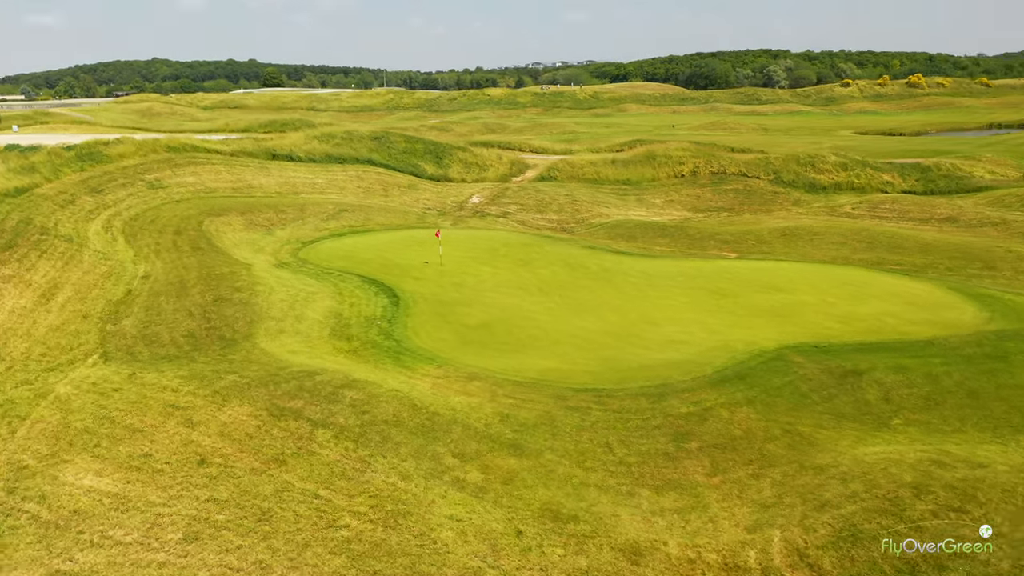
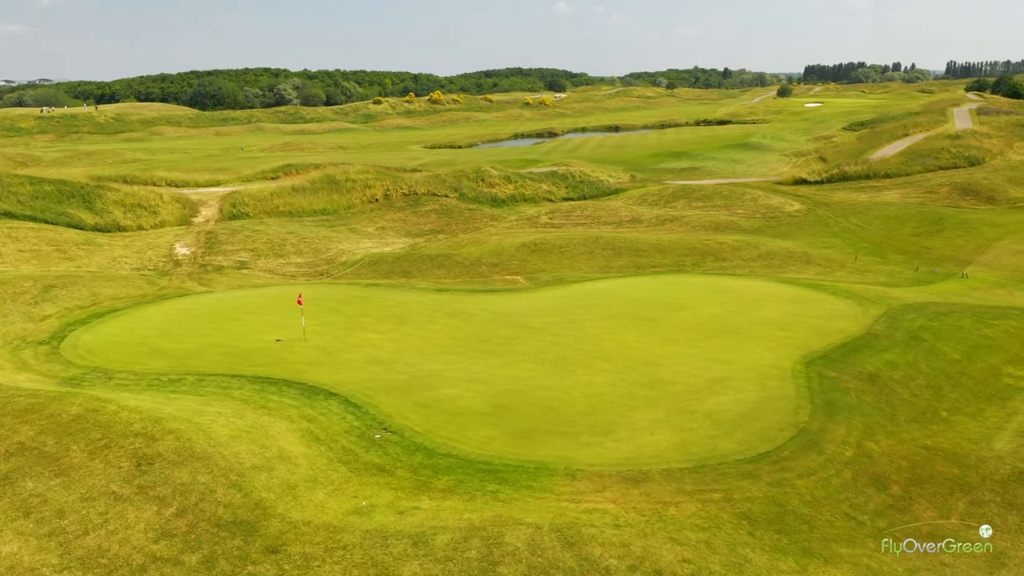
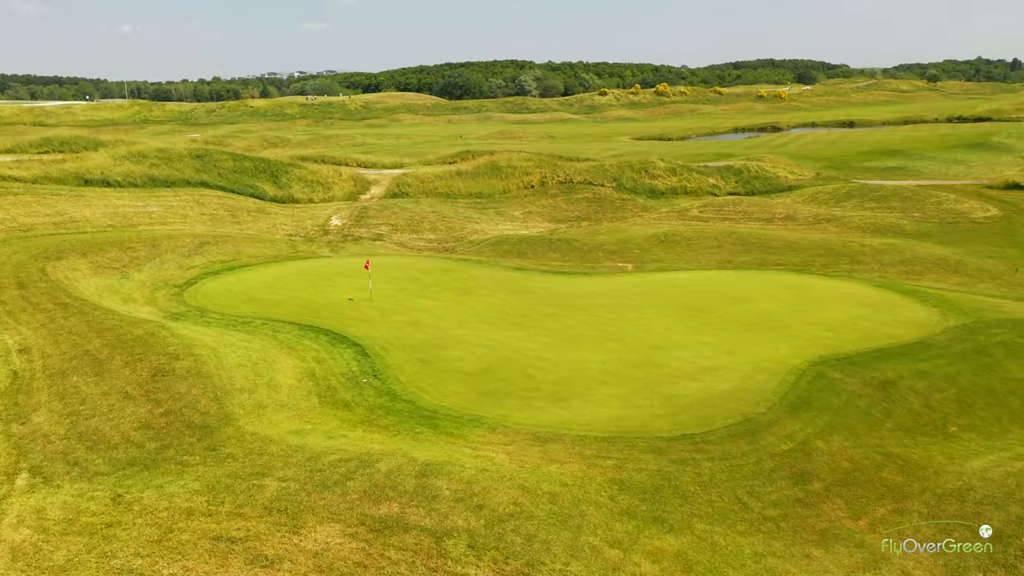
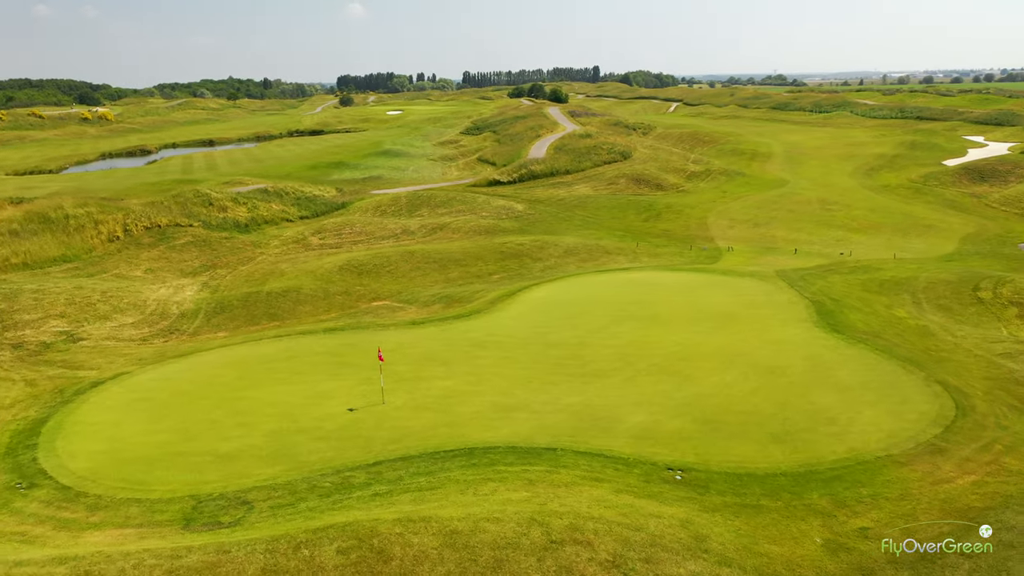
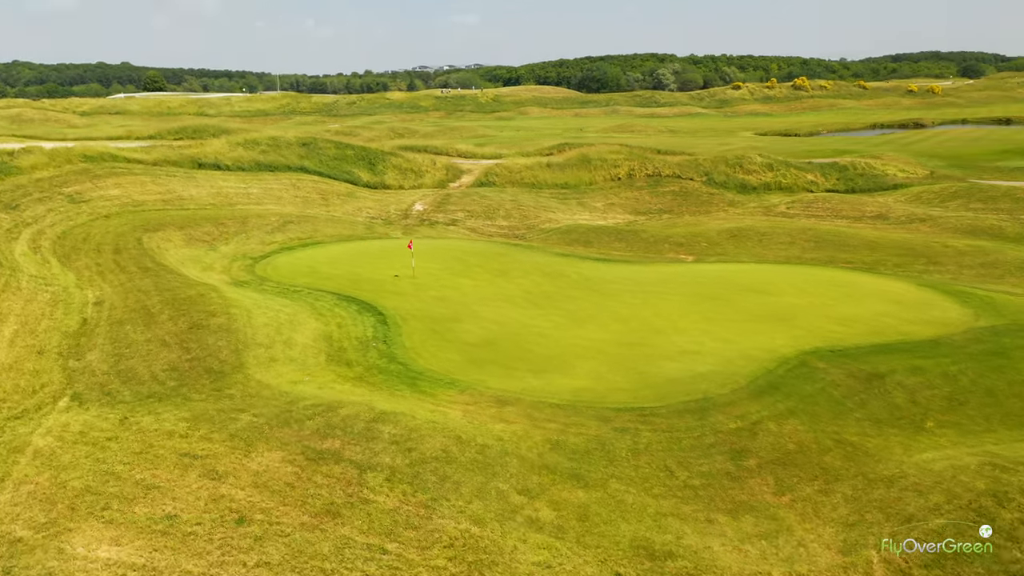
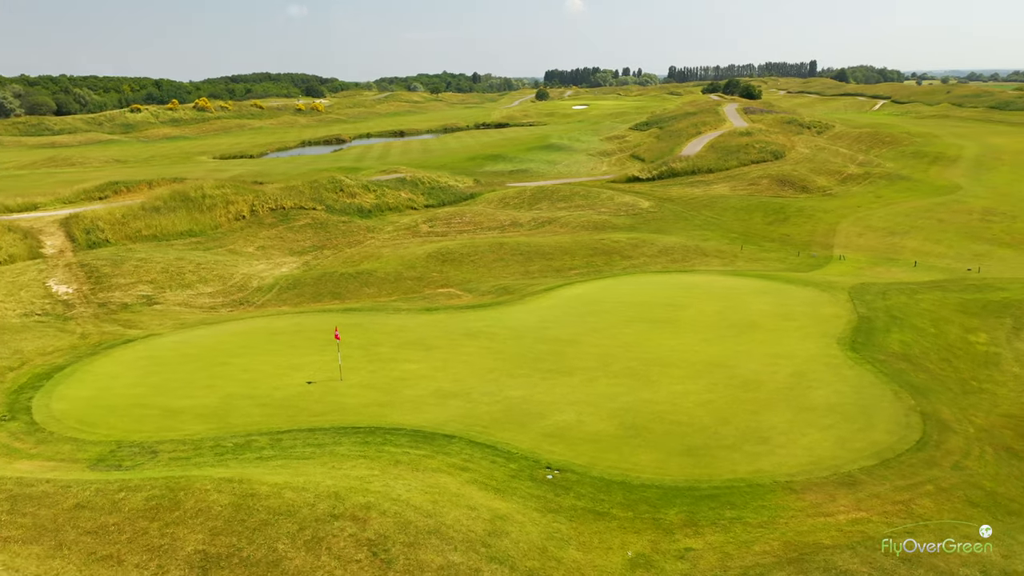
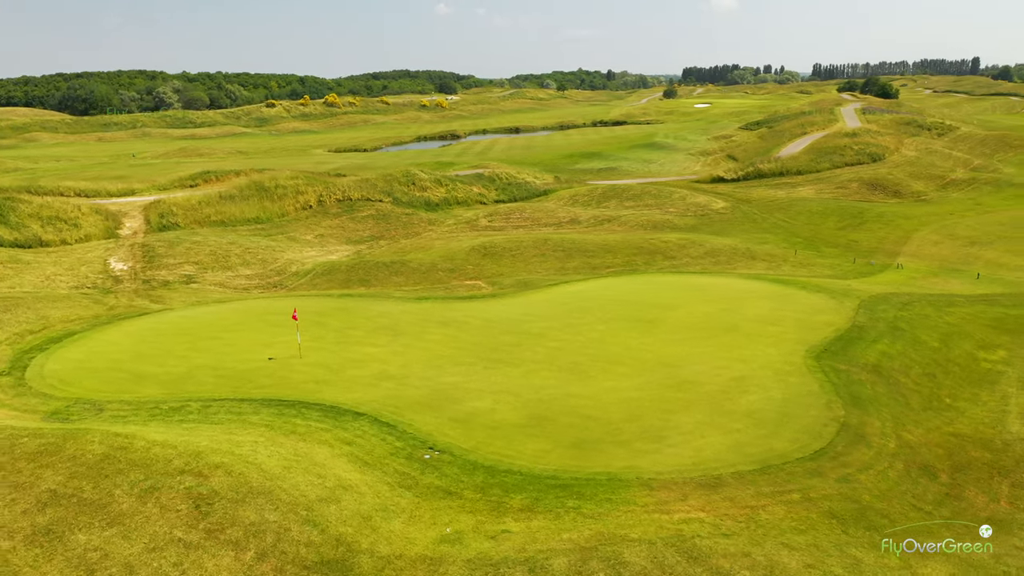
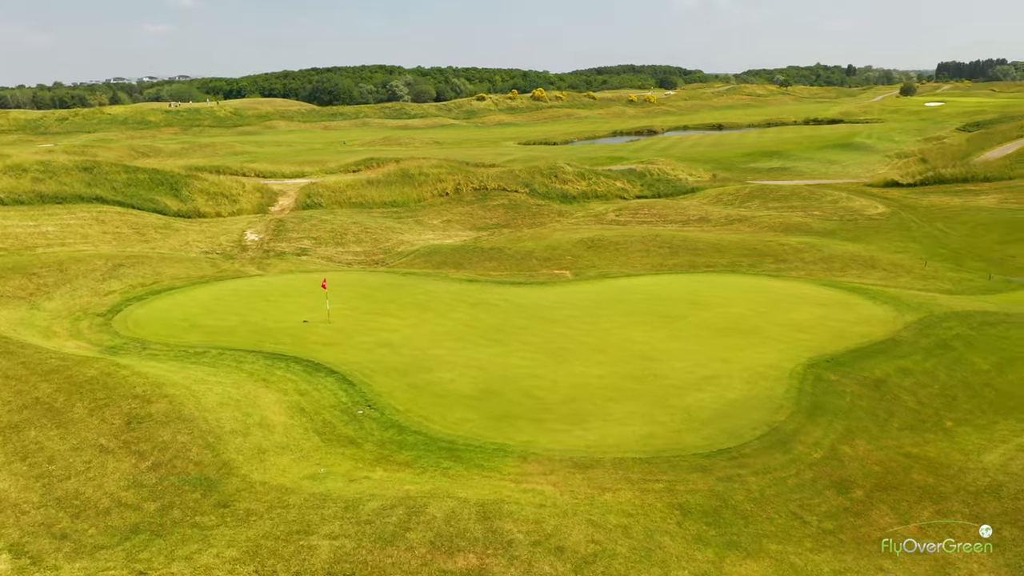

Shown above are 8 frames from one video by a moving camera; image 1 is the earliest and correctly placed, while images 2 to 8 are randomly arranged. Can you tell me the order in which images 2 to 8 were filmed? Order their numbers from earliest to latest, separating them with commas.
5, 3, 8, 2, 7, 6, 4
